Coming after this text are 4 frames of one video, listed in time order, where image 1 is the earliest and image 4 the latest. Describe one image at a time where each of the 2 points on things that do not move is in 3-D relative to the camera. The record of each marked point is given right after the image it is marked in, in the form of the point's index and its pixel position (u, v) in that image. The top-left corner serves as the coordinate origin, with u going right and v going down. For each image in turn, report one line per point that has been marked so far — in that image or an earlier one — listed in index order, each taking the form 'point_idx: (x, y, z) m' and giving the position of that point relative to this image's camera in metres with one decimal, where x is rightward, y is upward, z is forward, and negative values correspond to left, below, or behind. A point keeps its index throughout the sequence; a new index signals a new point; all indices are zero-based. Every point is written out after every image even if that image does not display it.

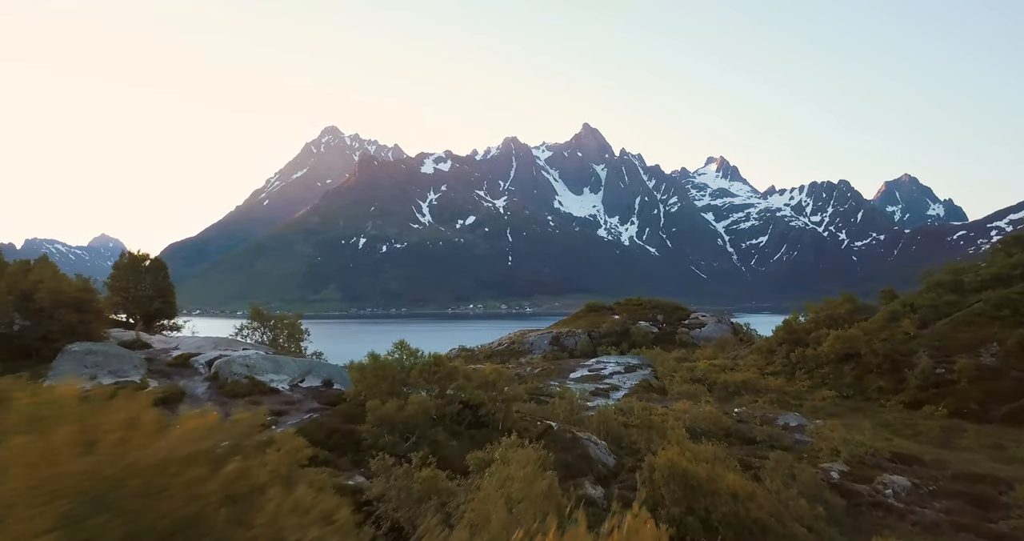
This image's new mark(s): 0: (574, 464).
0: (+1.9, -6.1, +18.7) m
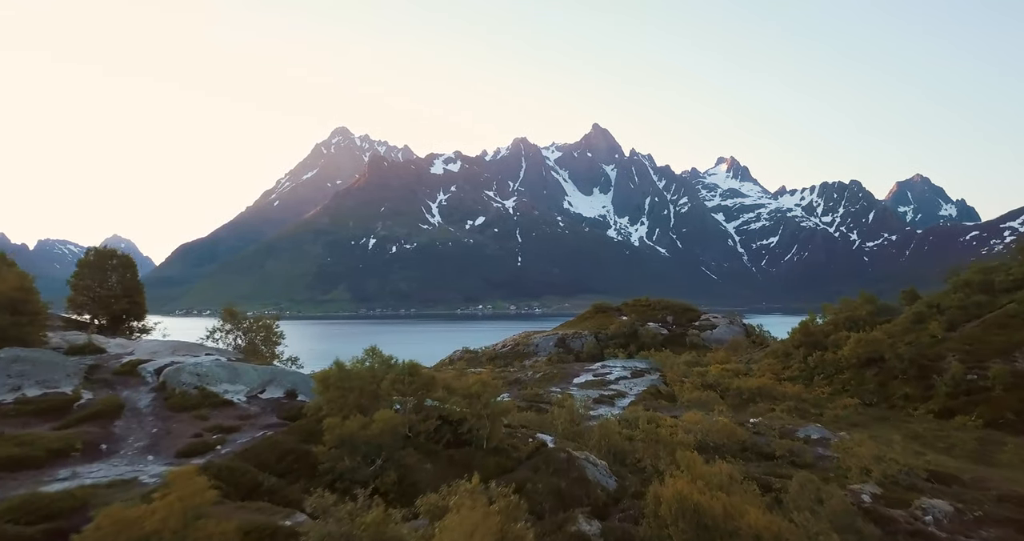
0: (+1.5, -5.9, +16.2) m
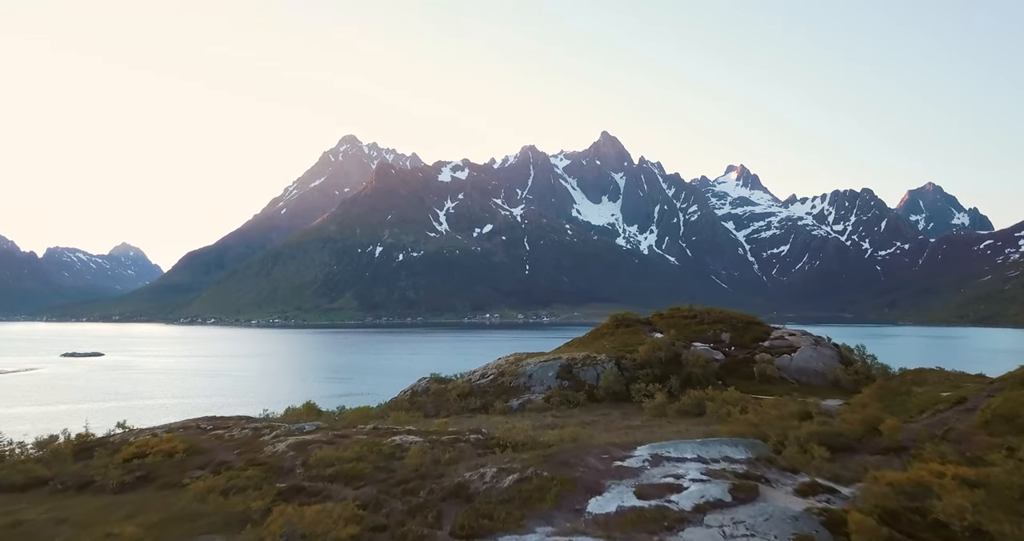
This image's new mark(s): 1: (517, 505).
0: (-1.0, -4.6, -8.7) m
1: (+0.1, -7.0, +18.0) m
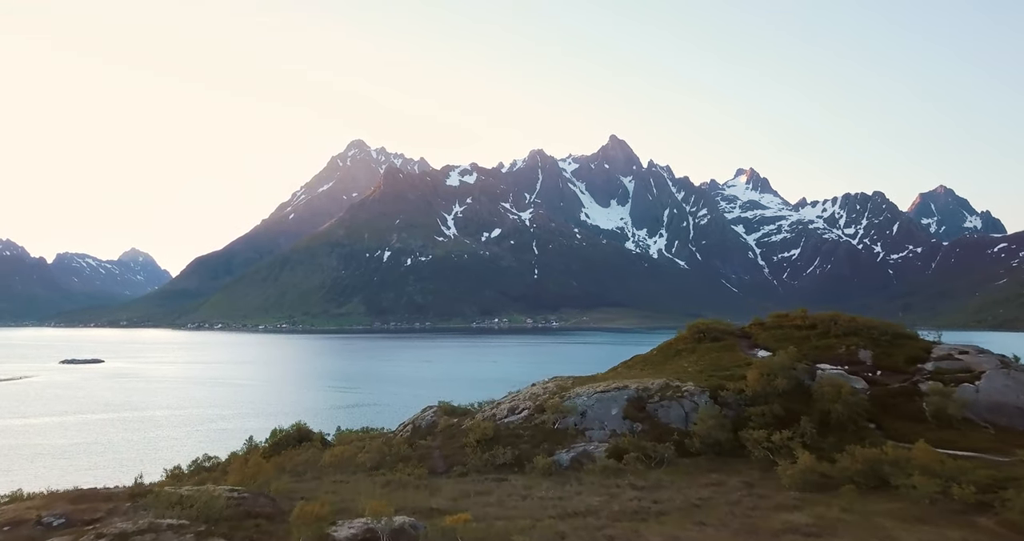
0: (+0.9, -3.5, -25.3) m
1: (+2.3, -6.1, +1.4) m
